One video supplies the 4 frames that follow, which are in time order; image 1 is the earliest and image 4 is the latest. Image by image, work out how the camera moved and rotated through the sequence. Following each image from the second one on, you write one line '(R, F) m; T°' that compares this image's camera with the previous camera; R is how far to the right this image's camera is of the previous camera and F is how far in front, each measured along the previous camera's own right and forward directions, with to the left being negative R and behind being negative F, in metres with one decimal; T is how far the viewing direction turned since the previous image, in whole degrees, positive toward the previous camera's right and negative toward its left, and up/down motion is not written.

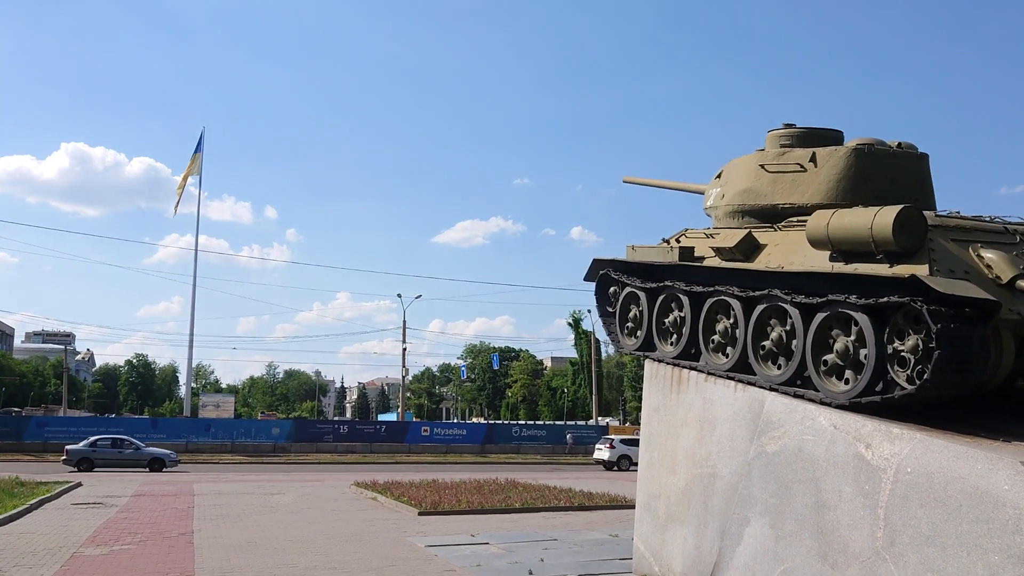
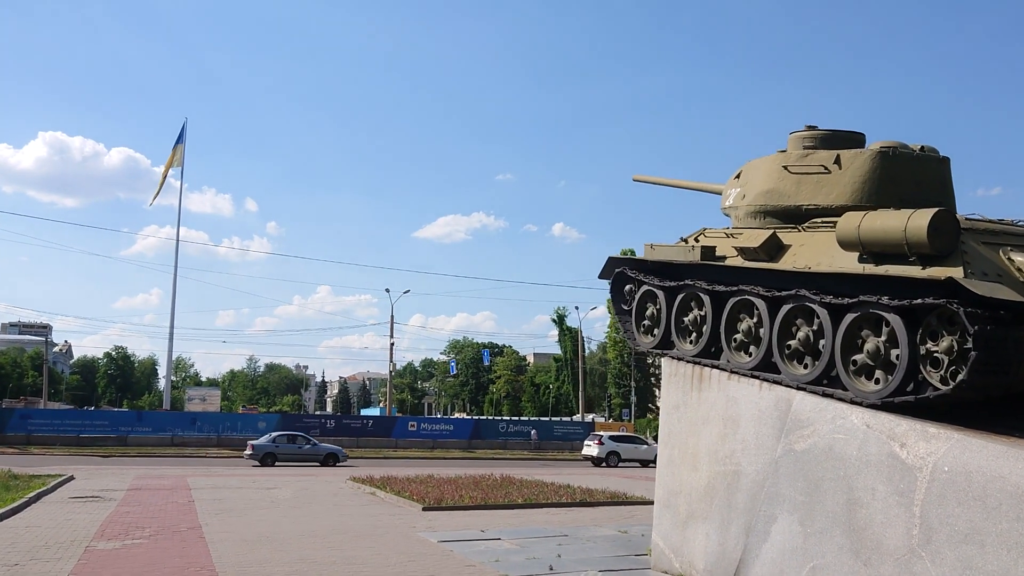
(-0.5, 0.0) m; +1°
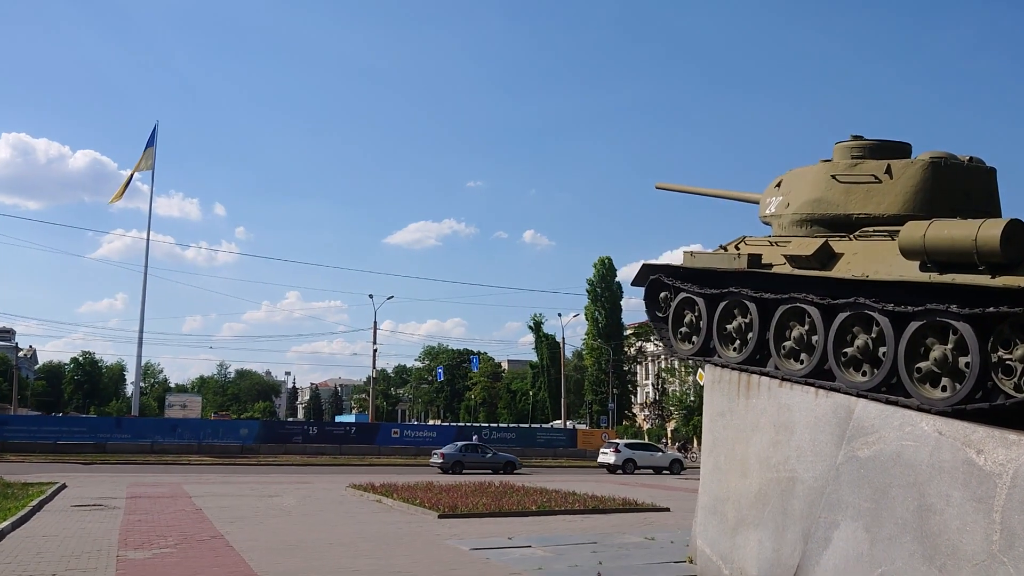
(-1.0, 0.0) m; +2°
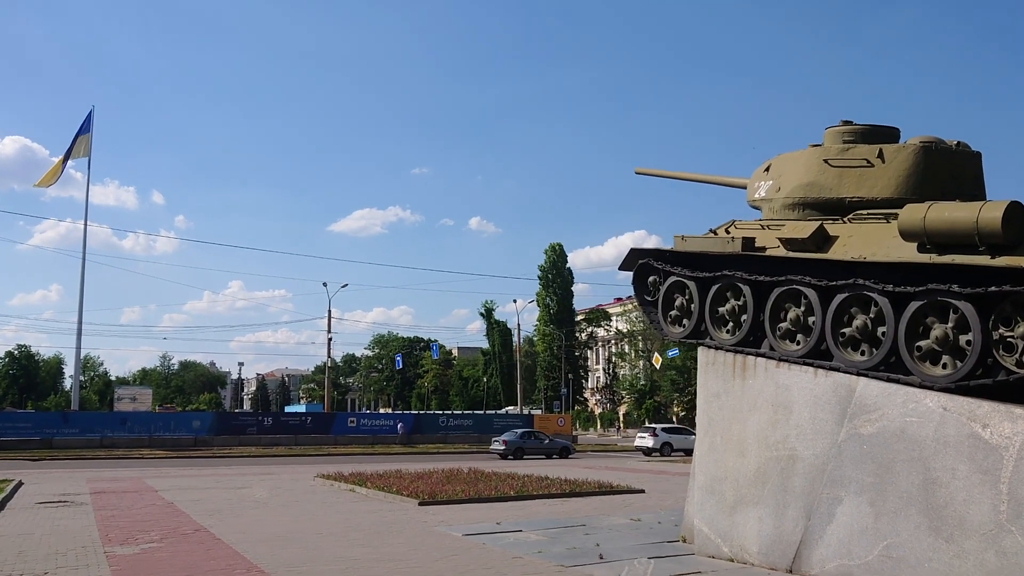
(-0.7, 0.0) m; +4°
